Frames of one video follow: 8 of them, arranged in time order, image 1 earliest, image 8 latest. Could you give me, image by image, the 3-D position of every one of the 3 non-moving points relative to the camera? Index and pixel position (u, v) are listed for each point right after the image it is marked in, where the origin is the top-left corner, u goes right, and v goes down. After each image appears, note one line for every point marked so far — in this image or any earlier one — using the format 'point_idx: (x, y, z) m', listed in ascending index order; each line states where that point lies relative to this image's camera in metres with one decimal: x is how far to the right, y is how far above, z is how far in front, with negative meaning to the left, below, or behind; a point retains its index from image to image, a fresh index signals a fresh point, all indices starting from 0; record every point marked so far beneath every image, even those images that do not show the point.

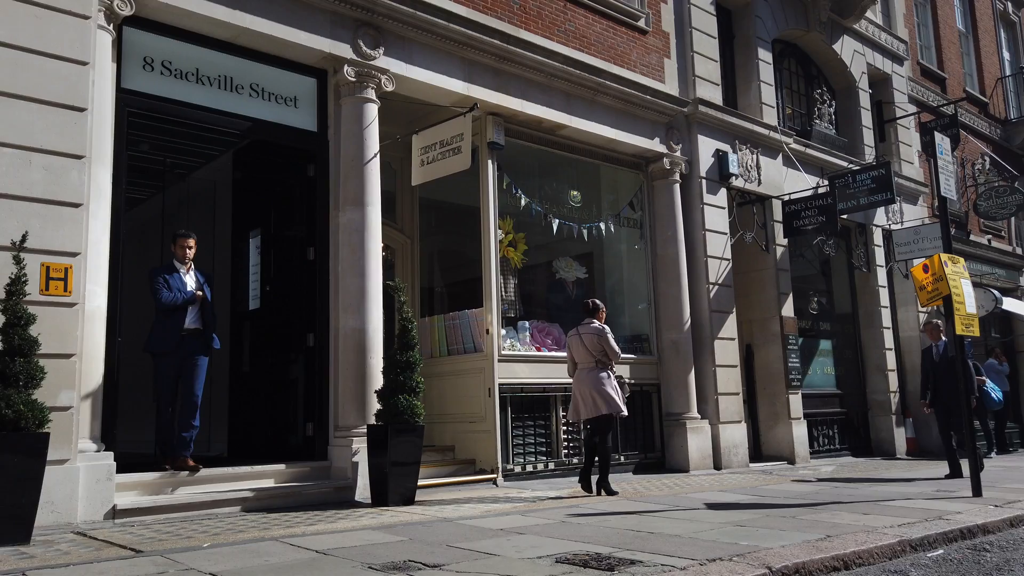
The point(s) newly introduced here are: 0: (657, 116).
0: (+2.3, +2.8, +12.1) m
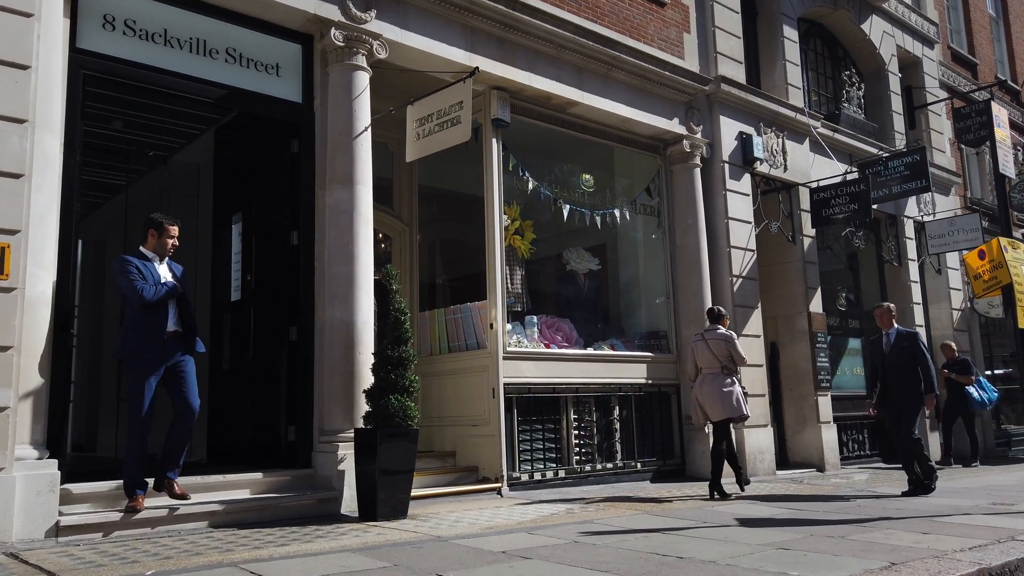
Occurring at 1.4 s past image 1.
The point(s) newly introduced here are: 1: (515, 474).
0: (+2.4, +2.9, +11.2) m
1: (0.0, -2.2, +8.9) m
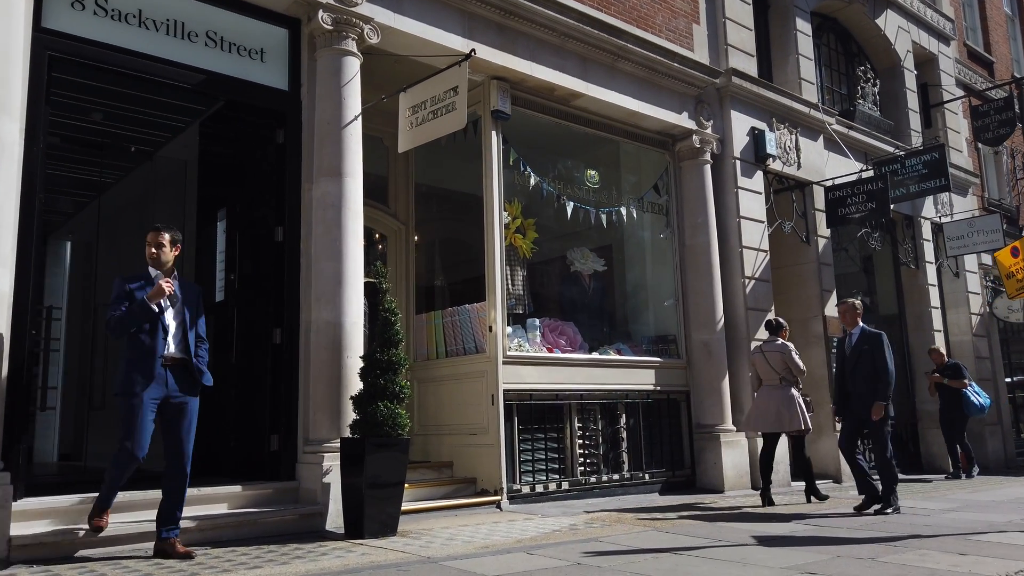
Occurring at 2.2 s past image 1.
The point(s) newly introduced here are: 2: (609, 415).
0: (+2.5, +2.9, +10.7) m
1: (0.0, -2.2, +8.4) m
2: (+1.3, -1.6, +9.6) m
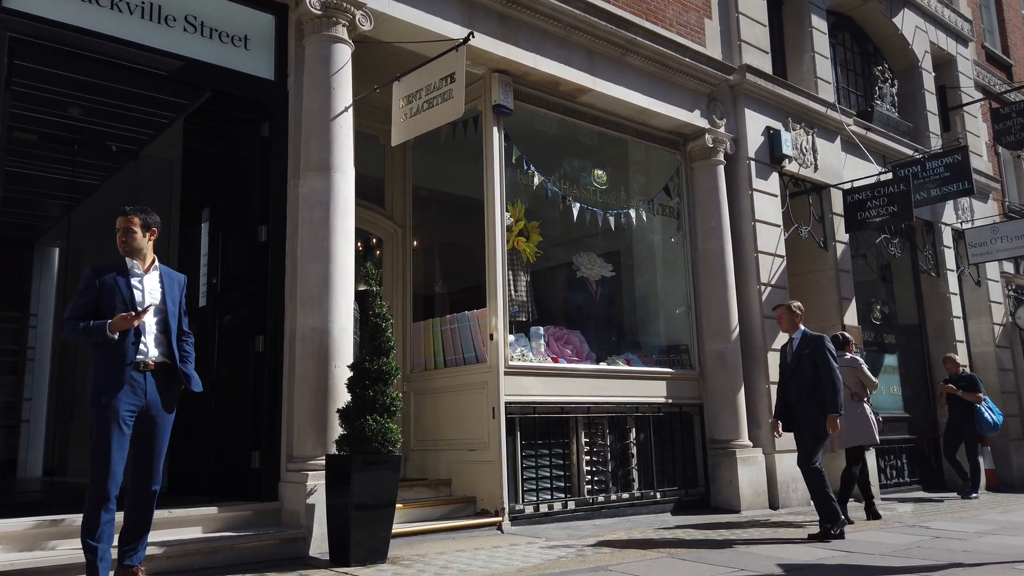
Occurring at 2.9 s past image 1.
0: (+2.5, +2.8, +10.1) m
1: (+0.1, -2.3, +7.8) m
2: (+1.3, -1.7, +9.0) m
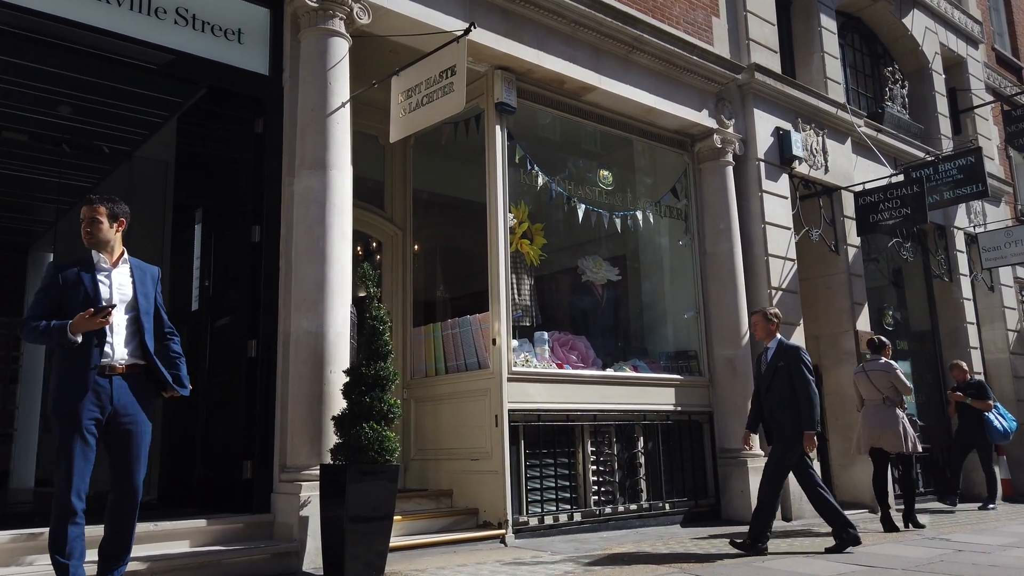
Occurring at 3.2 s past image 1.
0: (+2.5, +2.7, +9.9) m
1: (+0.1, -2.3, +7.5) m
2: (+1.3, -1.8, +8.7) m
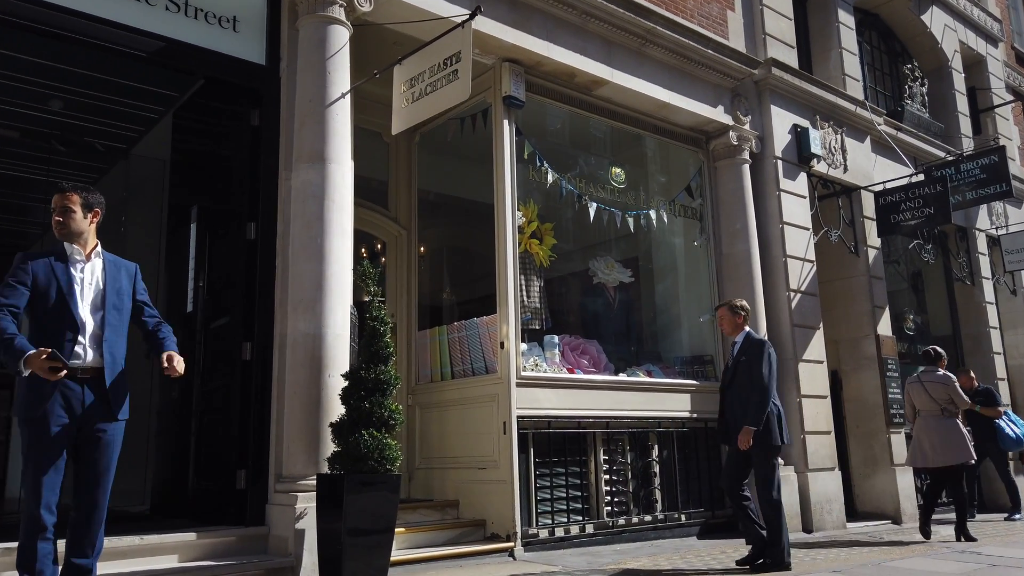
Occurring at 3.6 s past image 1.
0: (+2.6, +2.7, +9.6) m
1: (+0.2, -2.3, +7.1) m
2: (+1.4, -1.8, +8.3) m
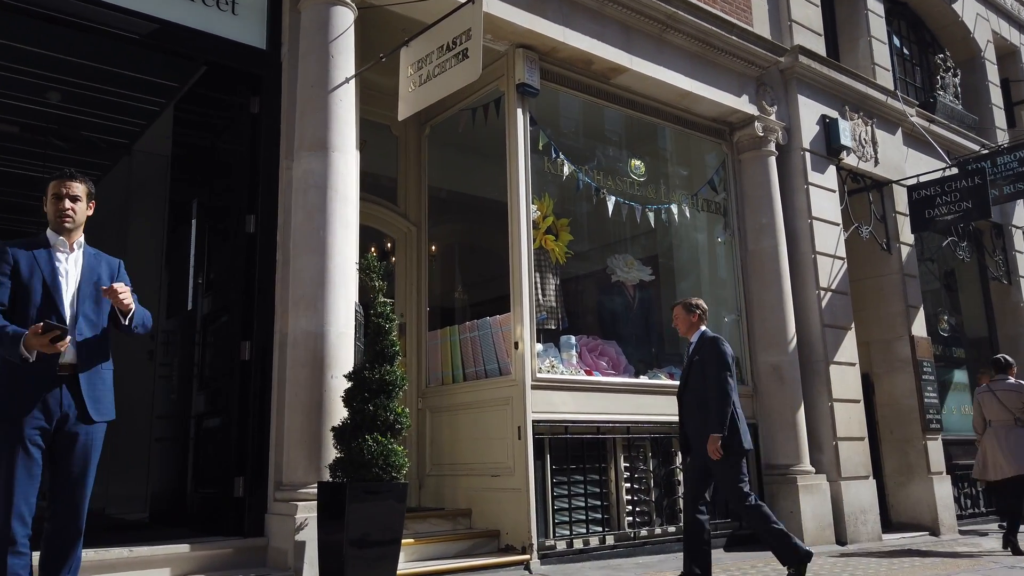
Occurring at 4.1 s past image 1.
0: (+2.8, +2.7, +9.1) m
1: (+0.3, -2.3, +6.7) m
2: (+1.6, -1.7, +7.9) m
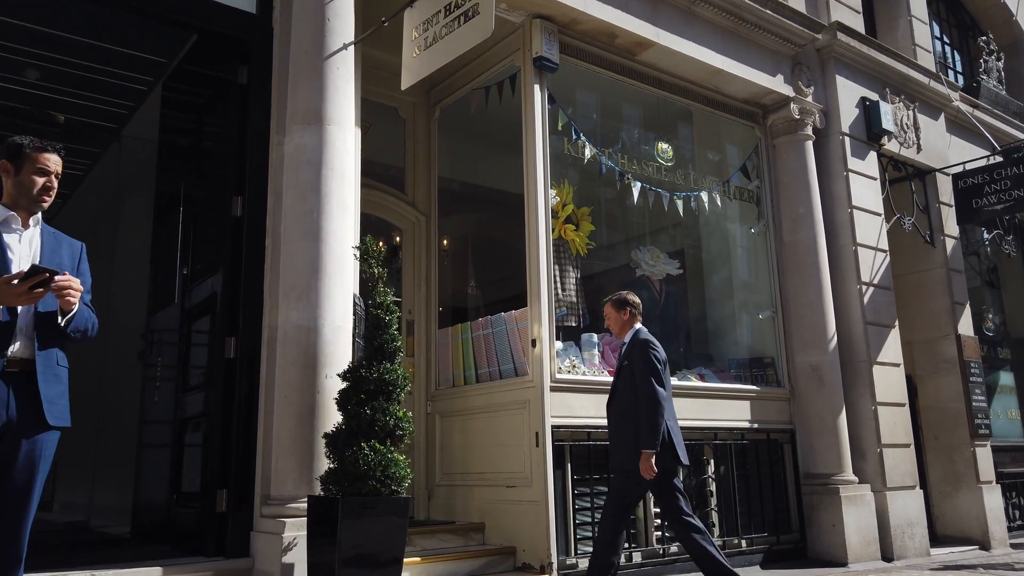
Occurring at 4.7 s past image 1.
0: (+3.0, +2.8, +8.5) m
1: (+0.5, -2.2, +6.1) m
2: (+1.8, -1.7, +7.2) m
